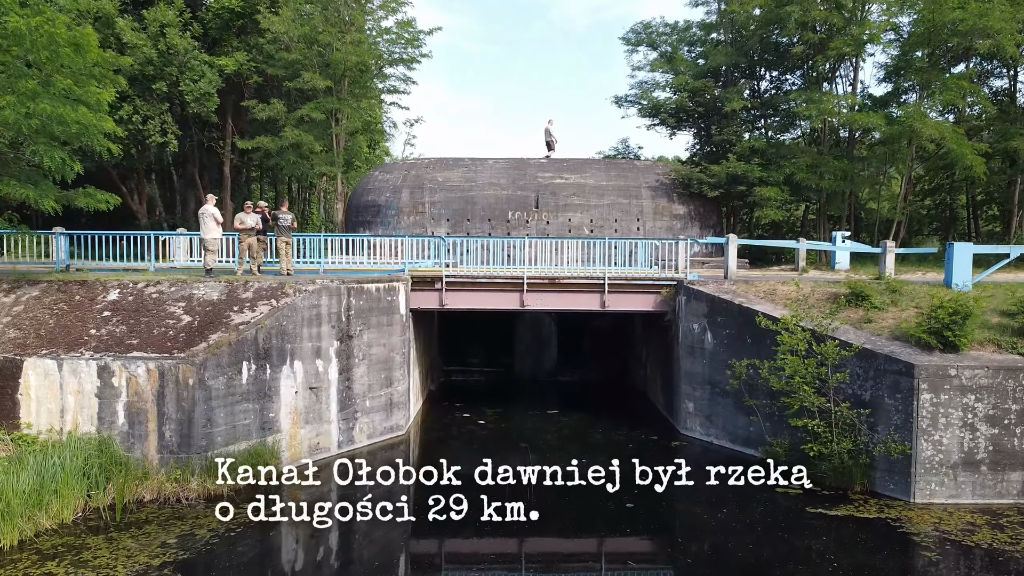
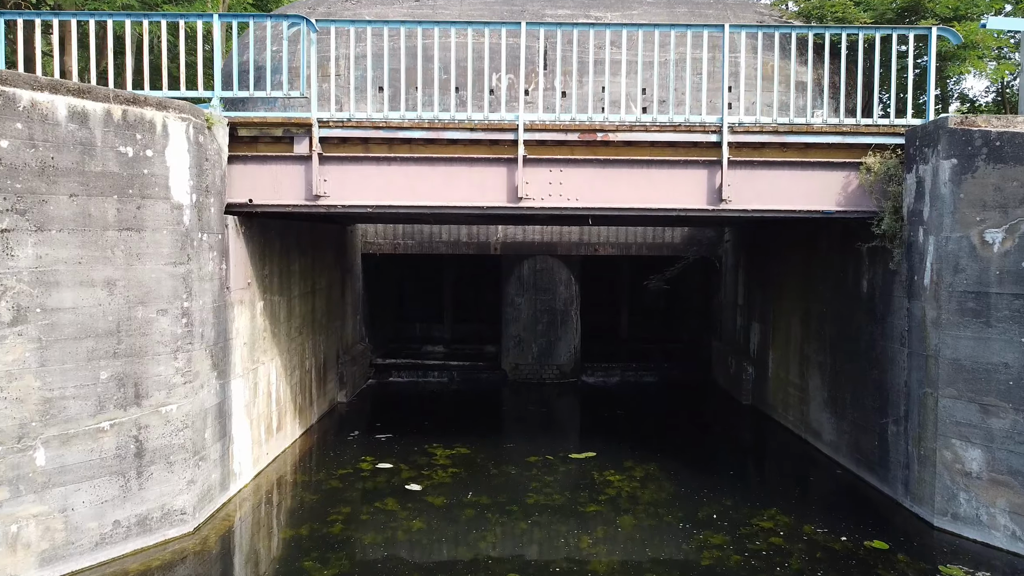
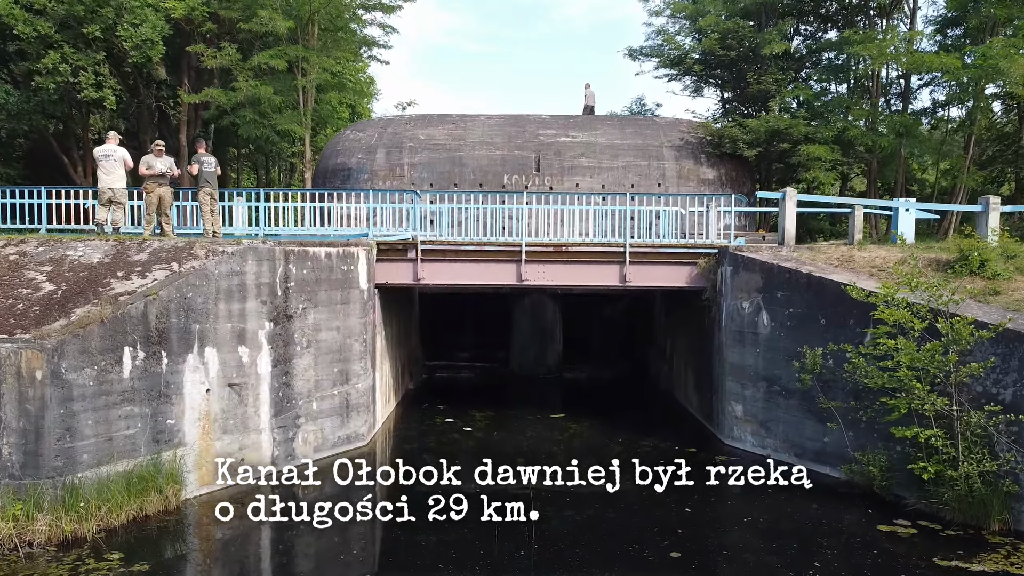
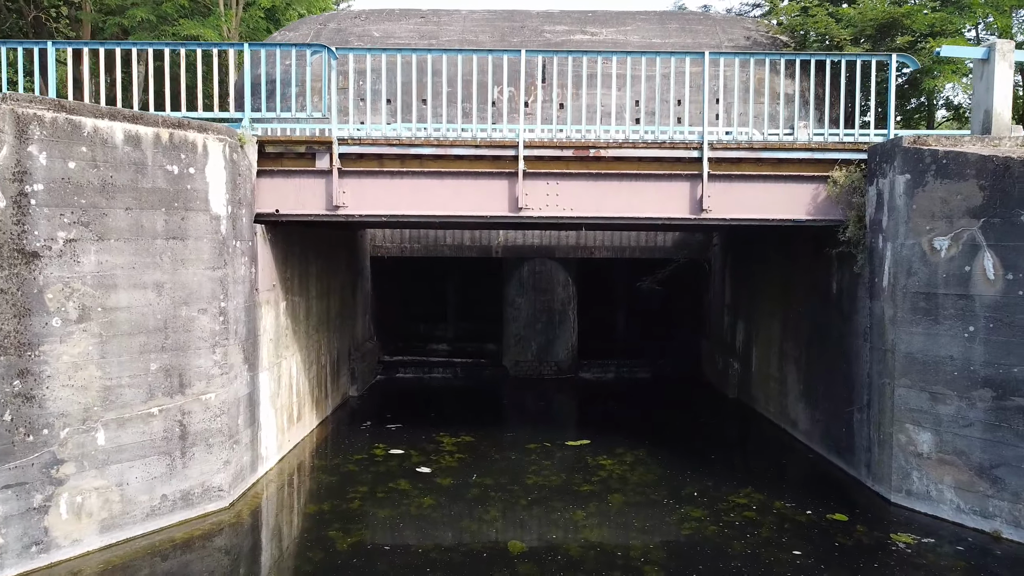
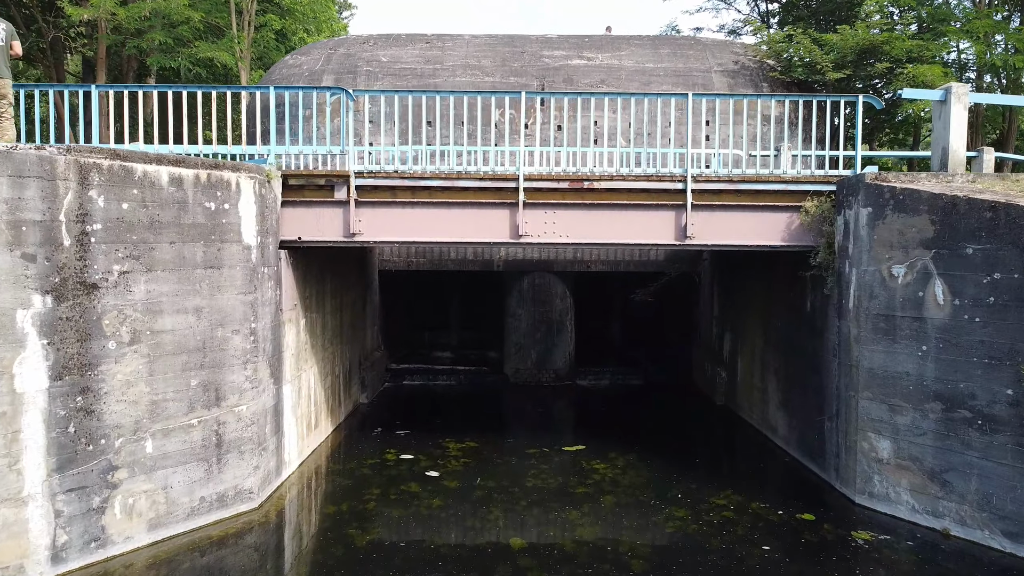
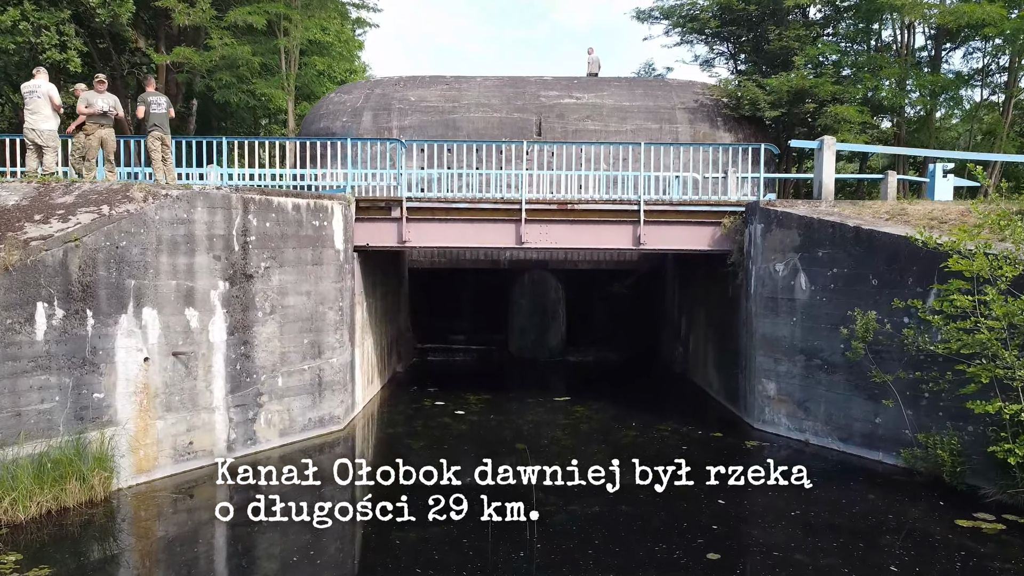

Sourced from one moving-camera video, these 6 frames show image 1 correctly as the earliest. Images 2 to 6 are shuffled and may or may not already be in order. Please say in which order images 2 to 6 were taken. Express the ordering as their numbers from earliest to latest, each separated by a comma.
3, 6, 5, 4, 2
